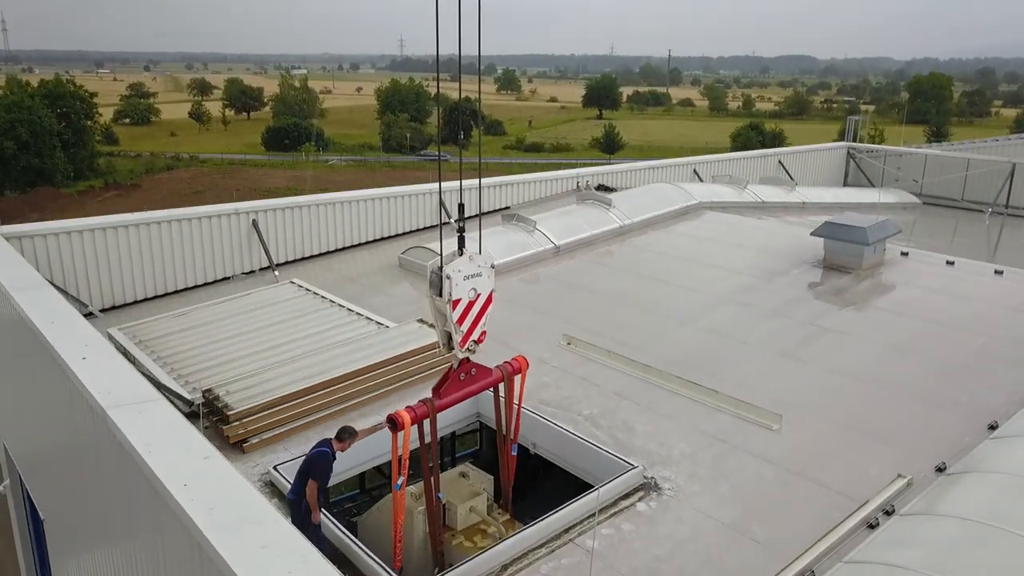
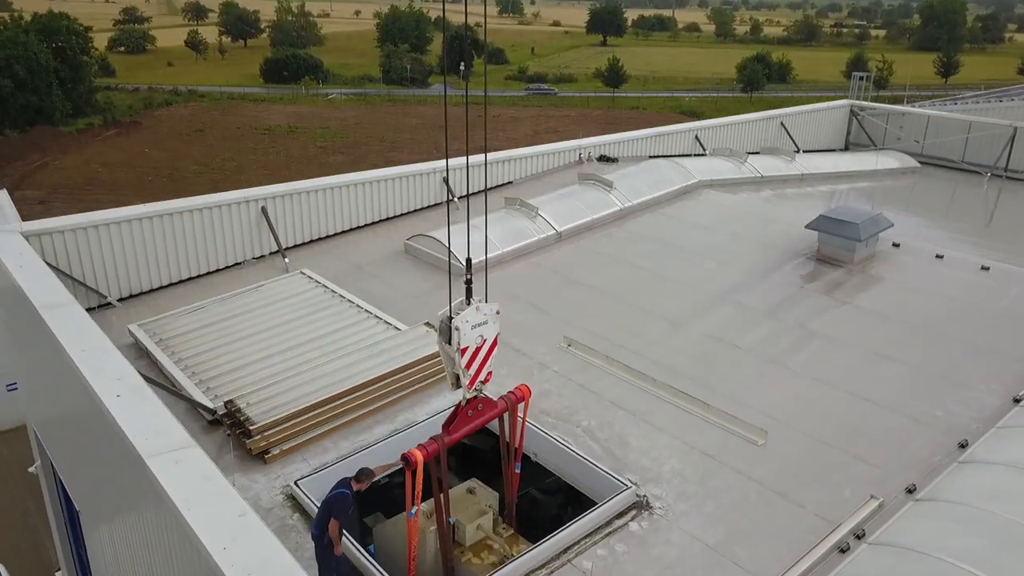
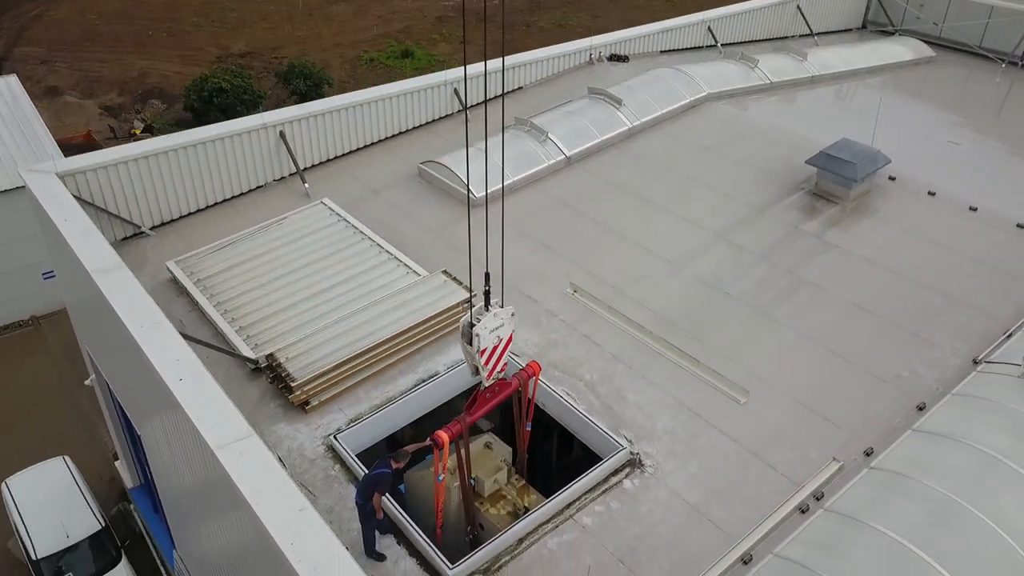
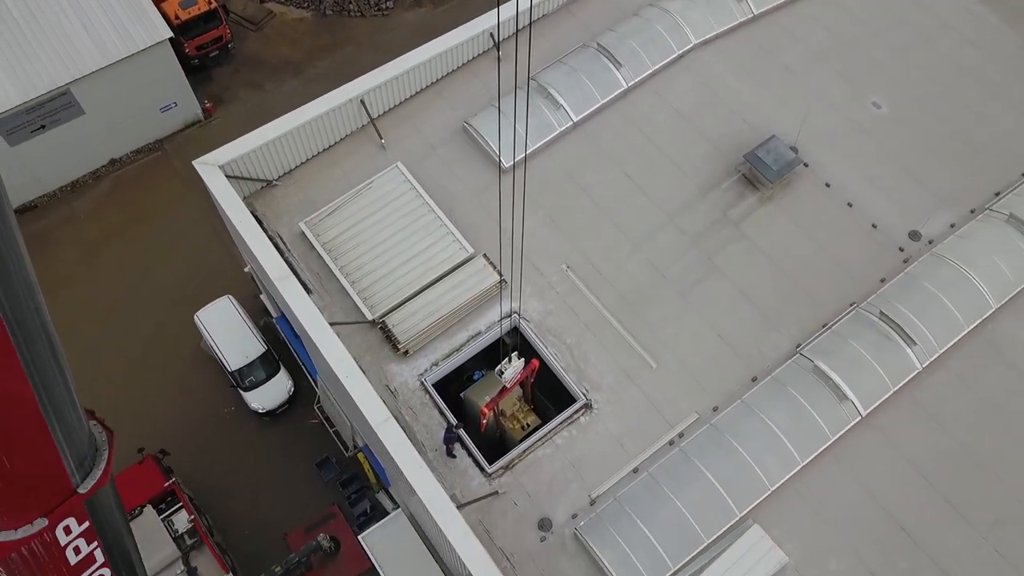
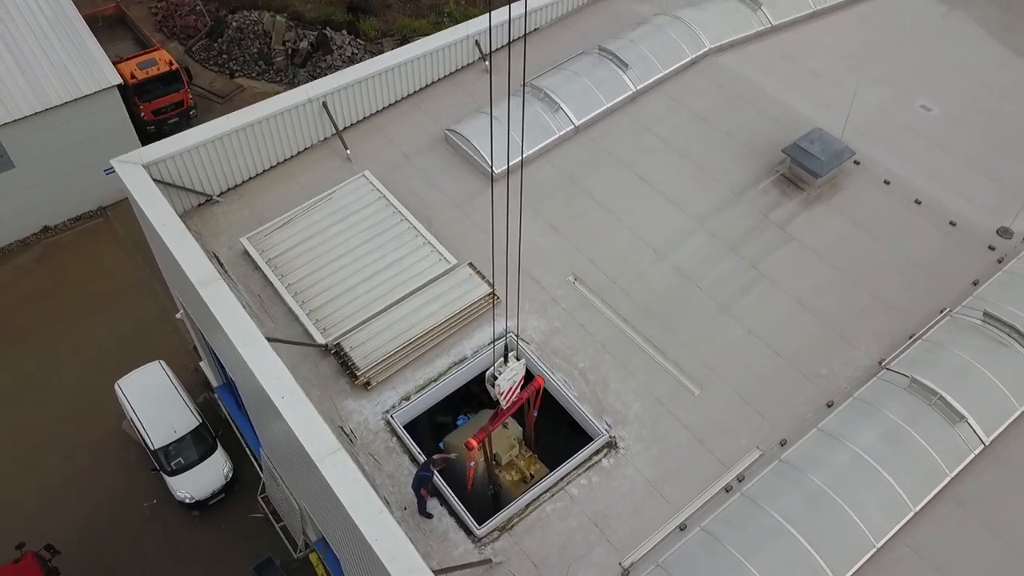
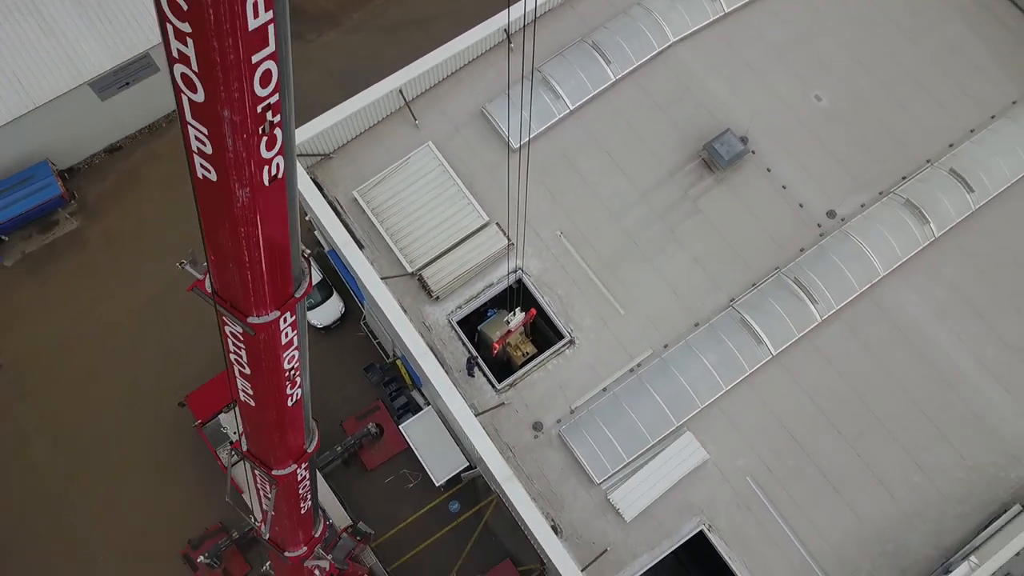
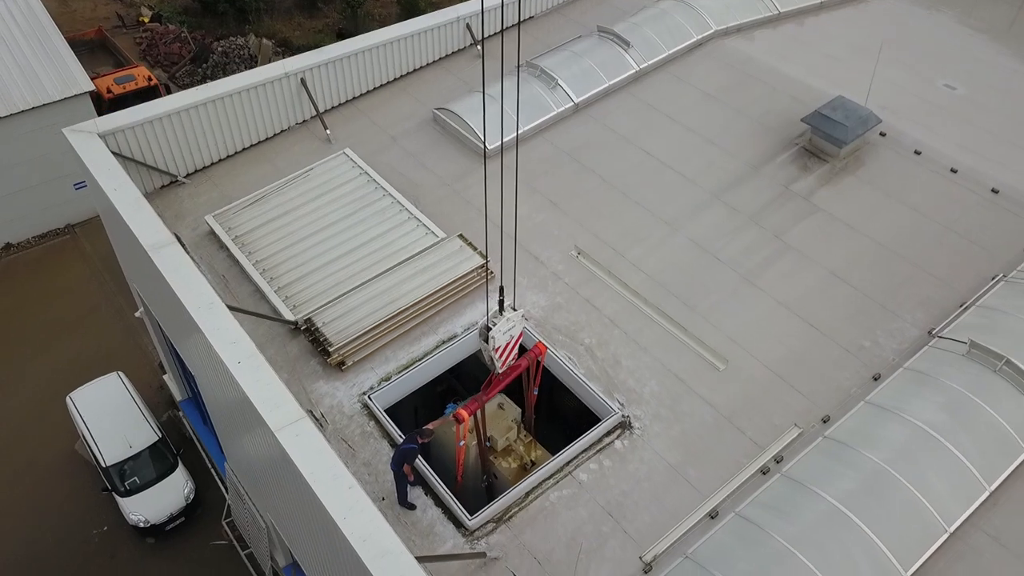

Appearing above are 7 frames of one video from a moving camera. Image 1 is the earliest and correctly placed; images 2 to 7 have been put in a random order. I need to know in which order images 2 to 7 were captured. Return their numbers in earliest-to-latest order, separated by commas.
2, 3, 7, 5, 4, 6
